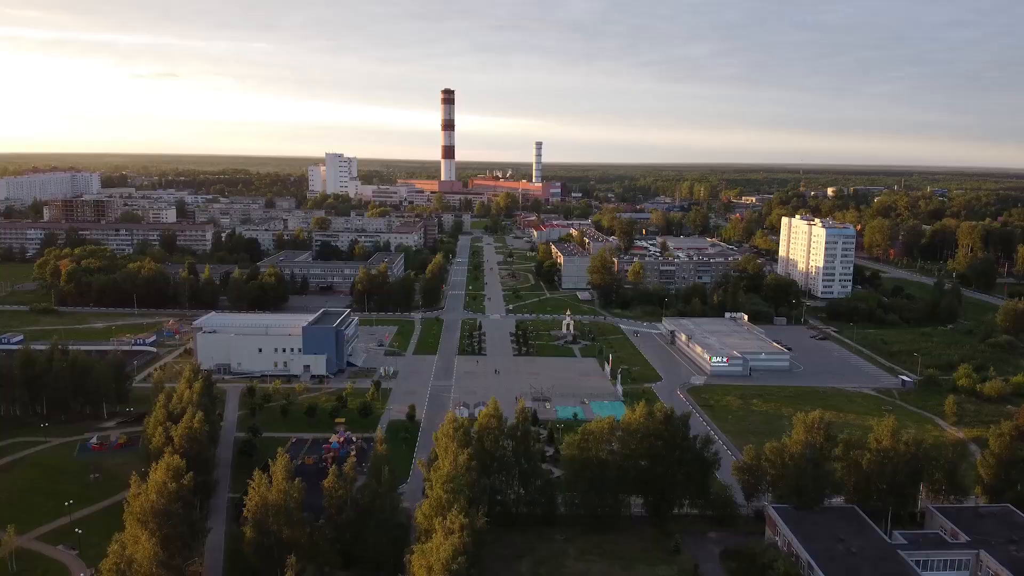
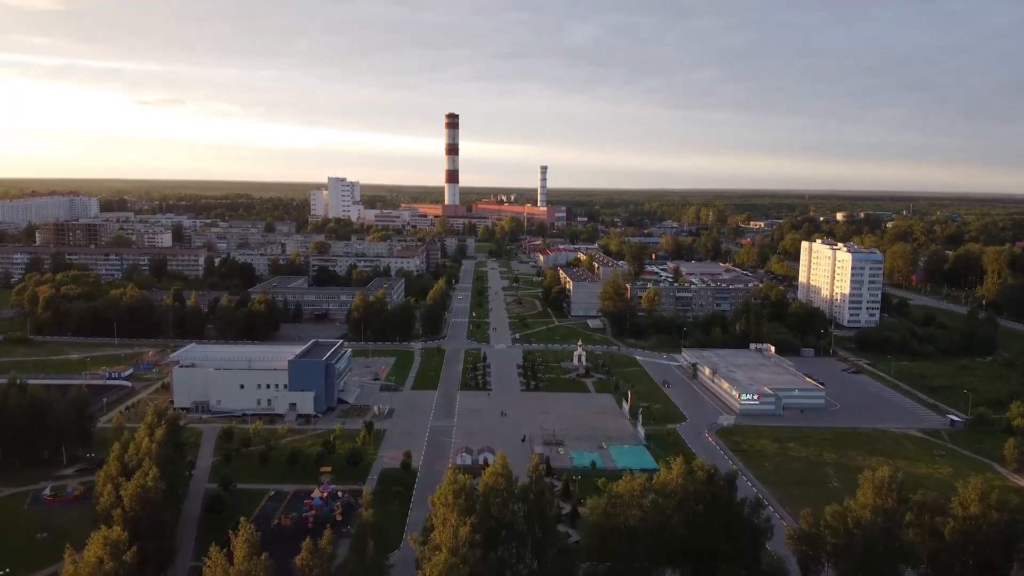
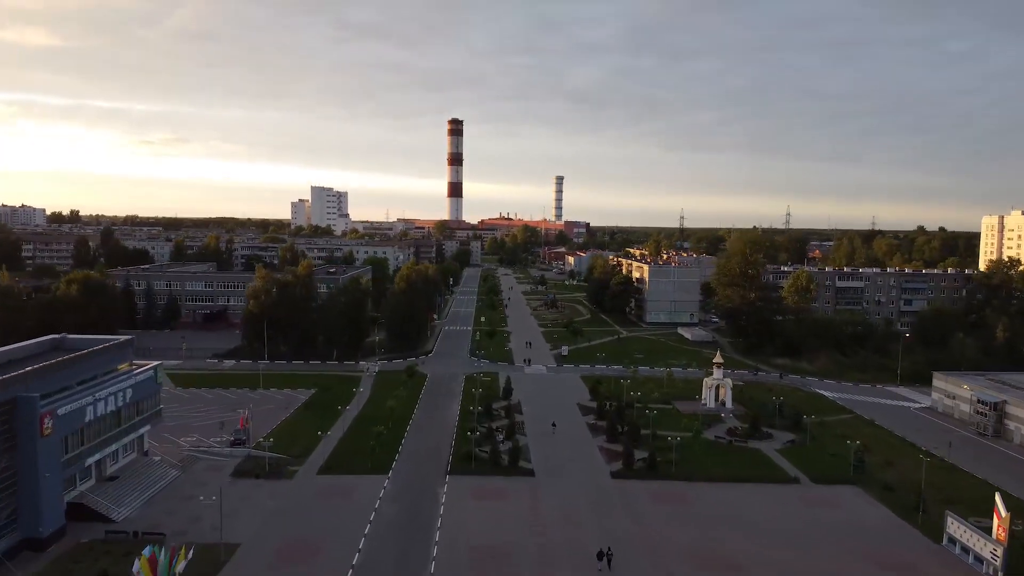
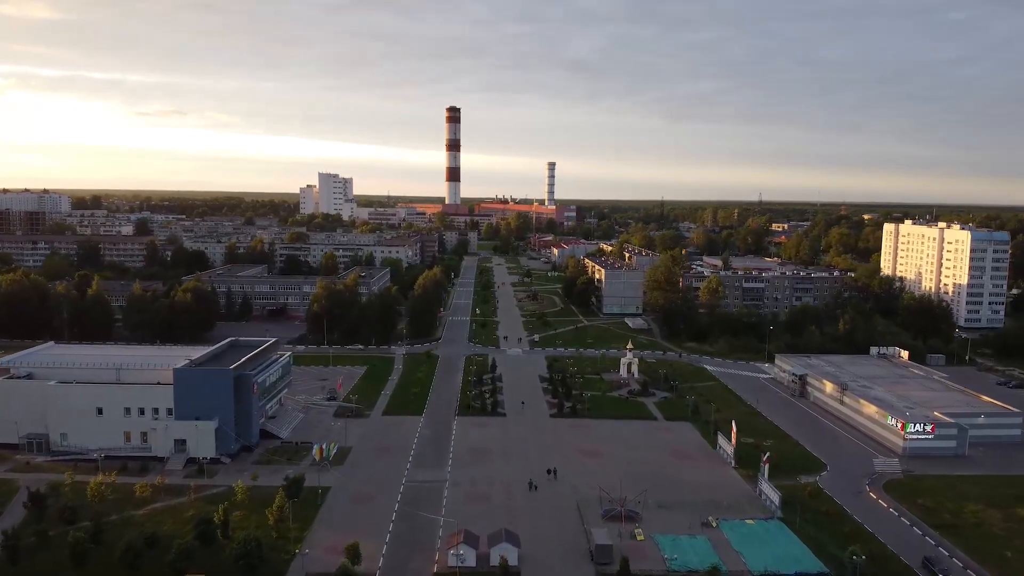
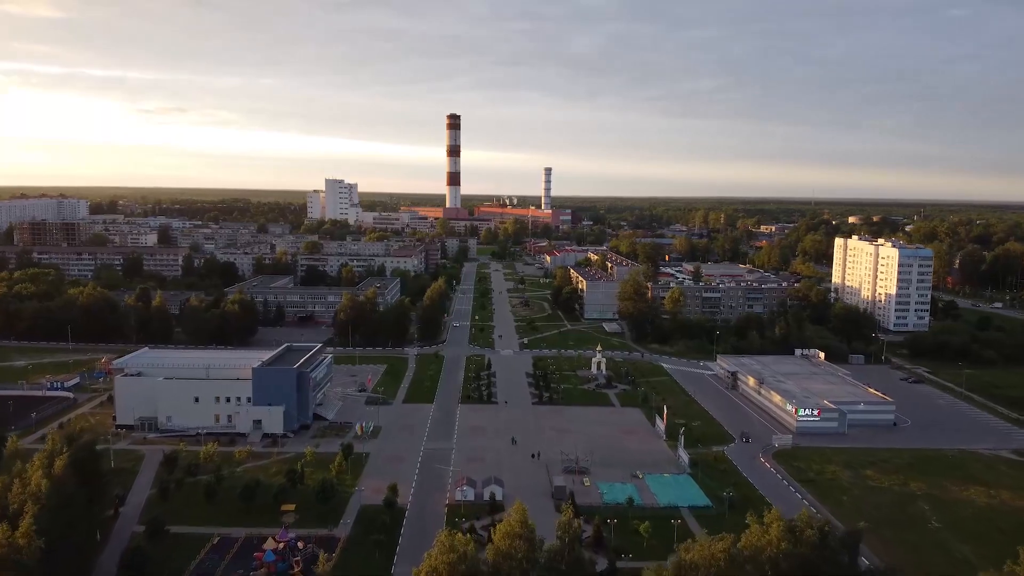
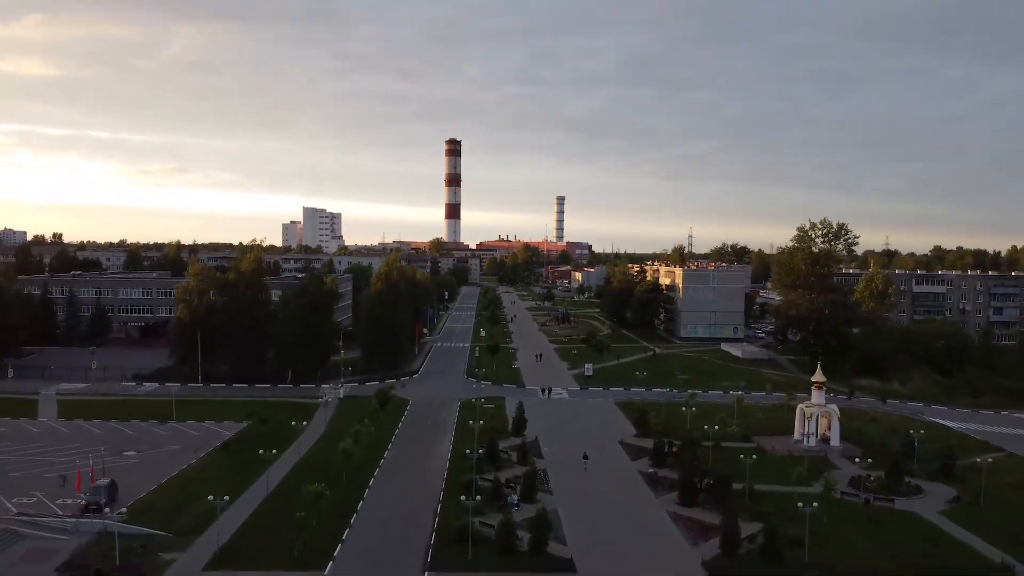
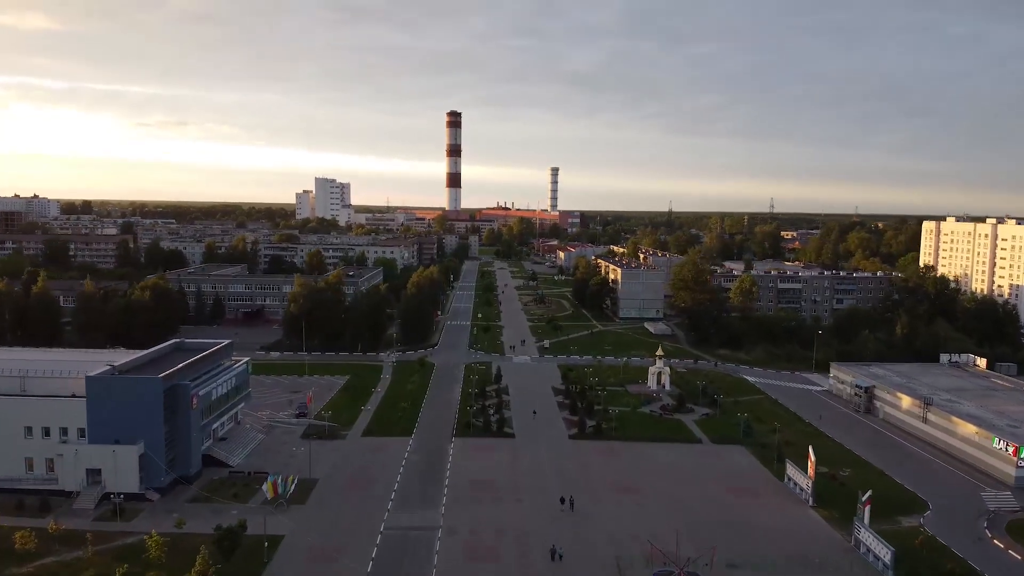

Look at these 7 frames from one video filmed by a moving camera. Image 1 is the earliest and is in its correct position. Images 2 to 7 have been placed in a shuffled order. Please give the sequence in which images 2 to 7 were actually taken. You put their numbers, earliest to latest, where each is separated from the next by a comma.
2, 5, 4, 7, 3, 6
